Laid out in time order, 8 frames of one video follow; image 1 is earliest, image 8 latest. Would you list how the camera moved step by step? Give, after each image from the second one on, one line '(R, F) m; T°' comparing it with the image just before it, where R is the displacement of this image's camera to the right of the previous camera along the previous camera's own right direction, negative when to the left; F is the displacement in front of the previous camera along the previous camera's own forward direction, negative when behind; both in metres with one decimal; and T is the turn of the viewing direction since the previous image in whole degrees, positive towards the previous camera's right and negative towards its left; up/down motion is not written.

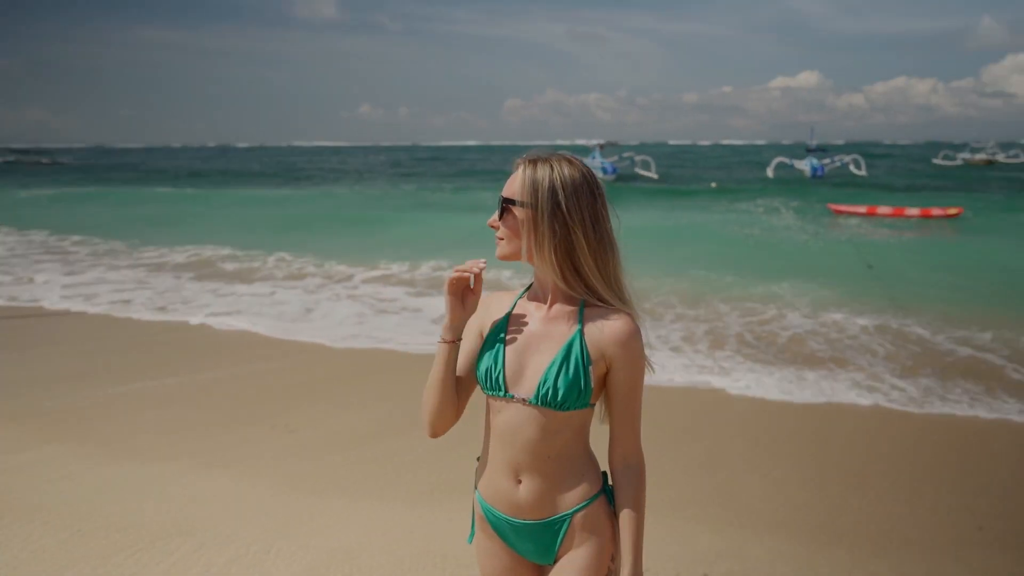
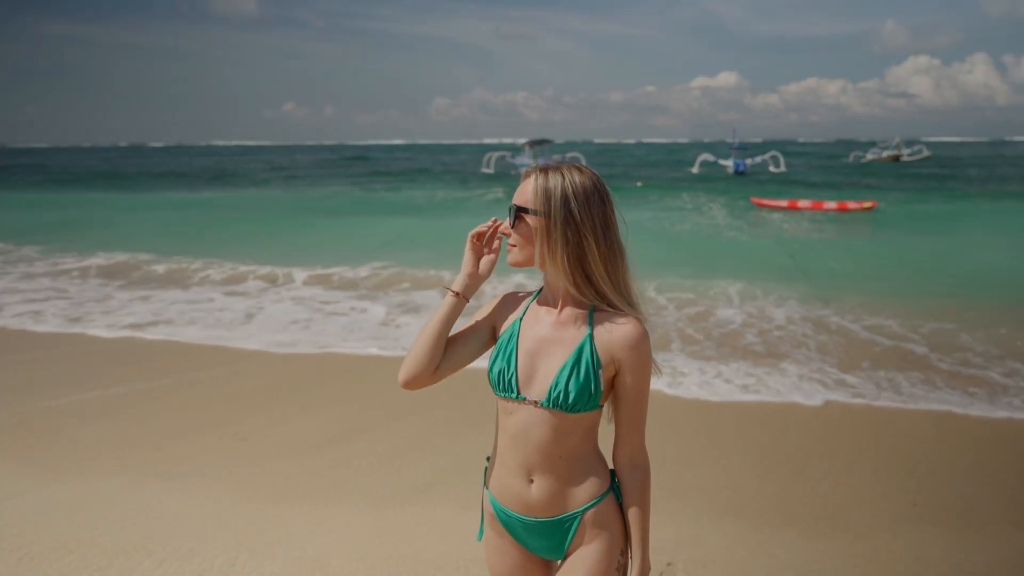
(-0.2, 0.0) m; +5°
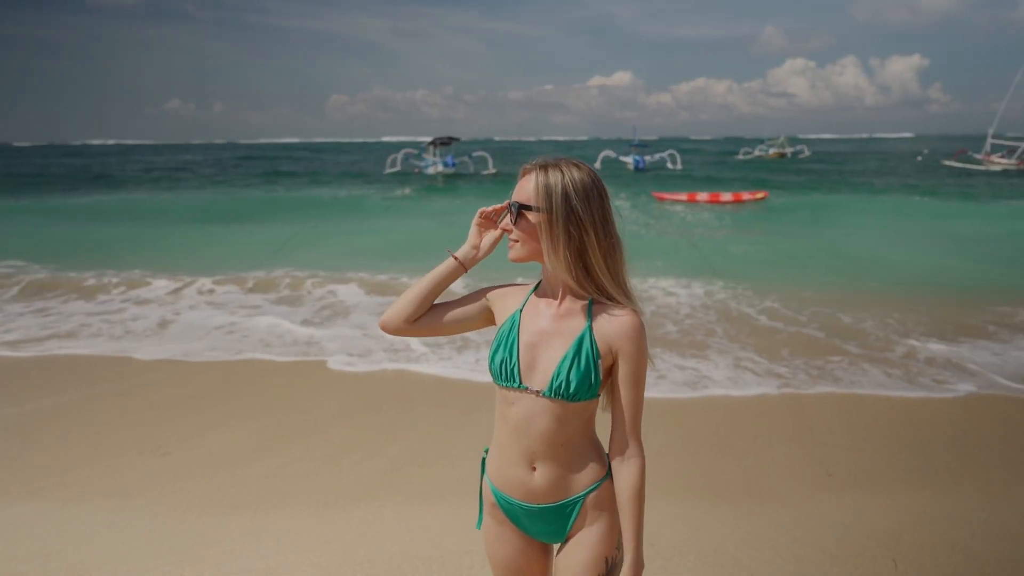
(-0.2, 0.0) m; +8°
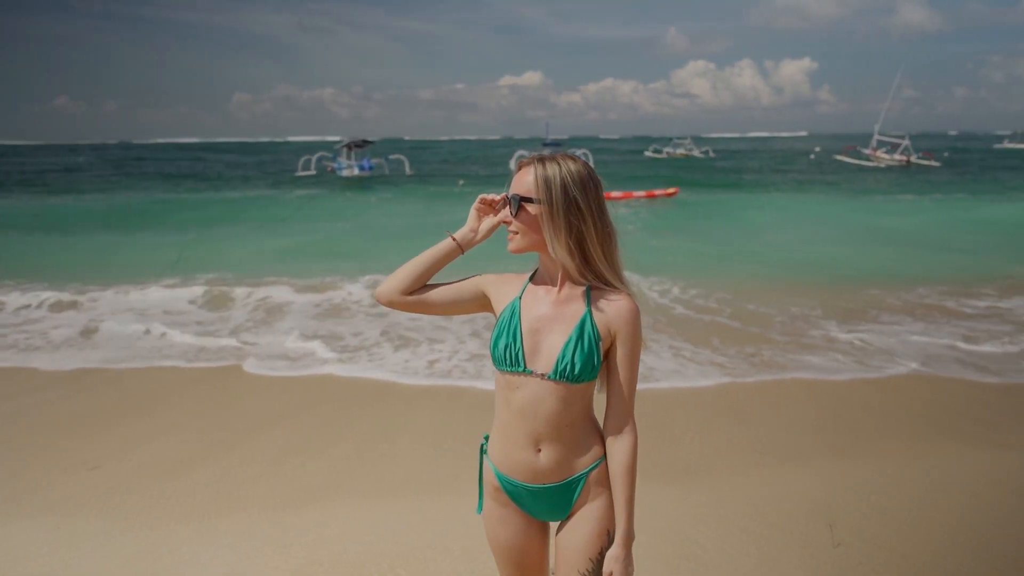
(-0.2, -0.1) m; +7°
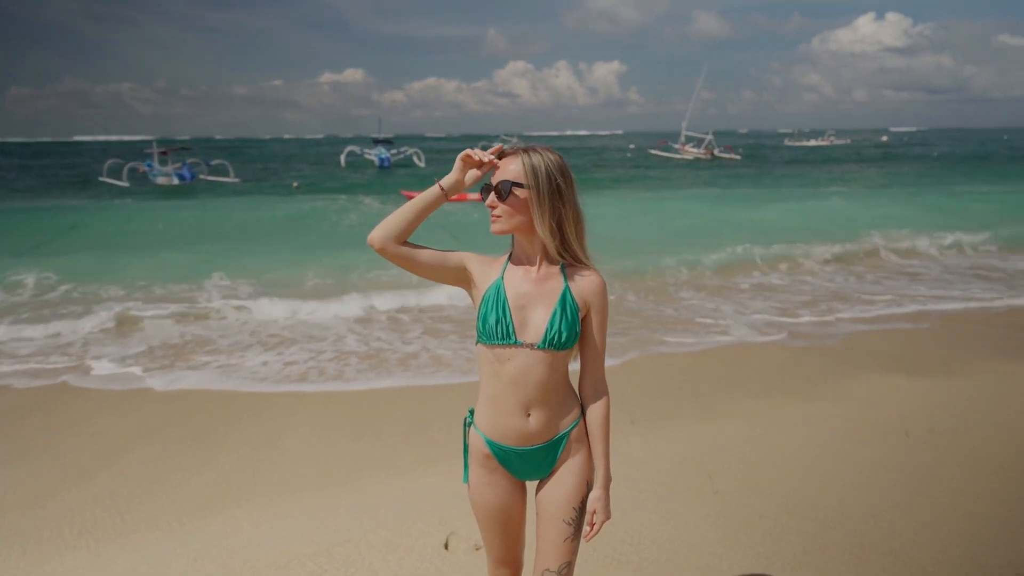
(-0.4, -0.1) m; +13°
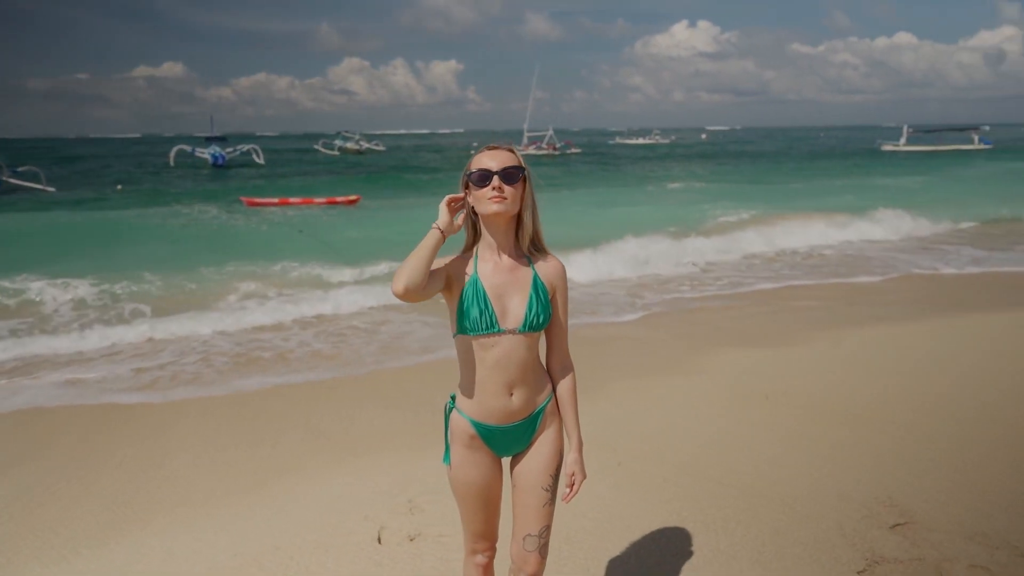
(-0.4, -0.1) m; +12°
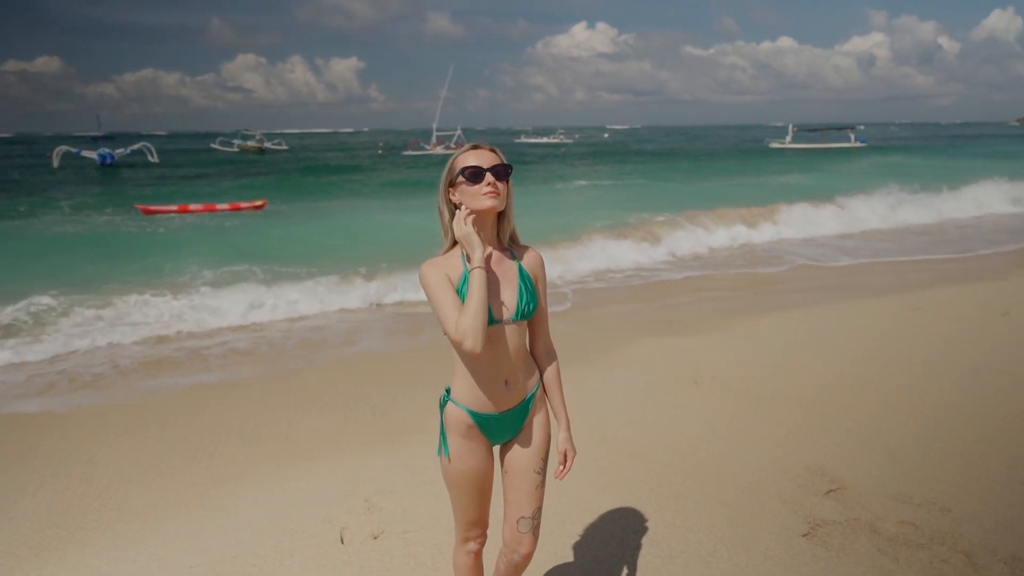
(-0.3, -0.1) m; +7°
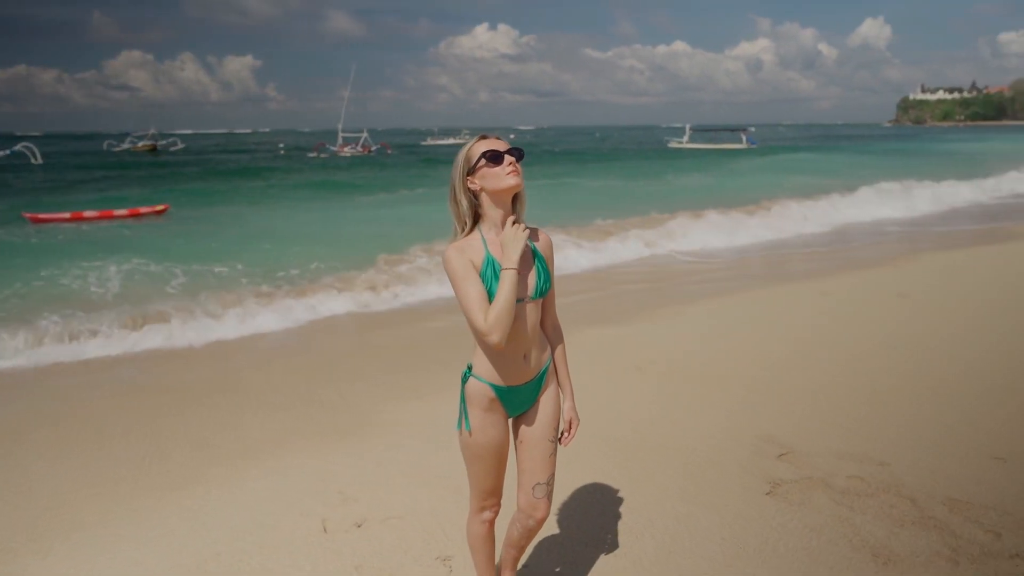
(-0.4, -0.1) m; +7°
